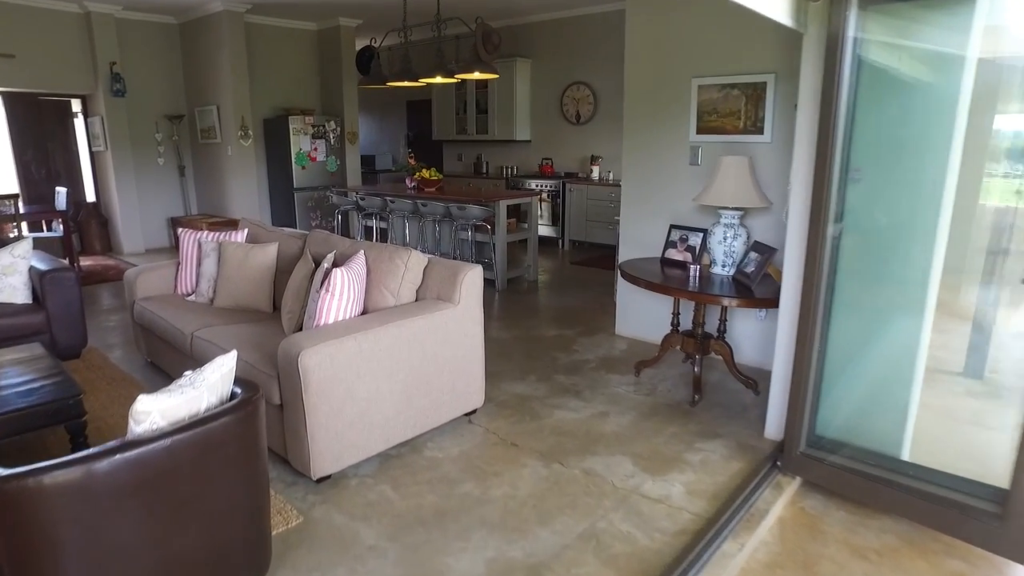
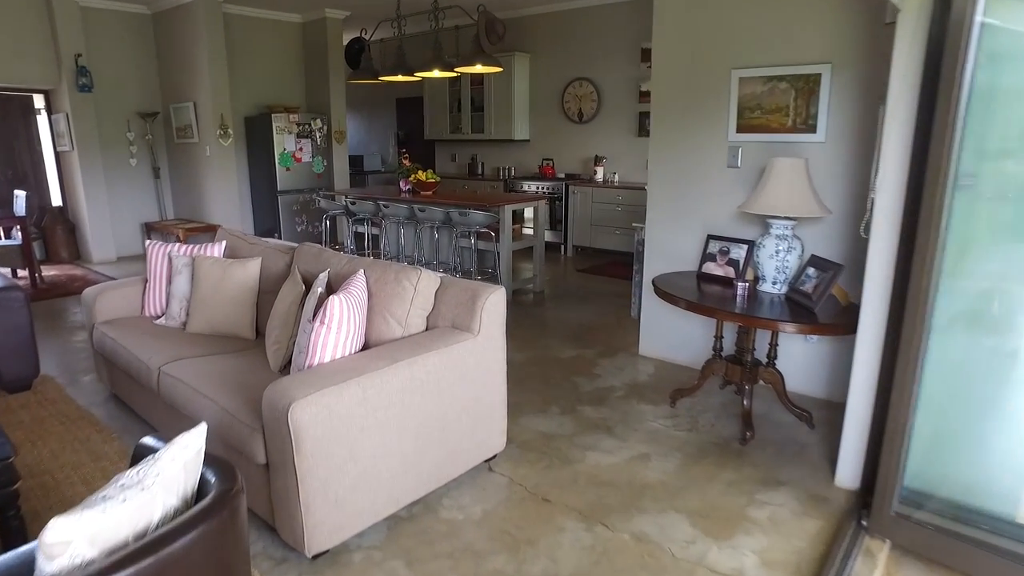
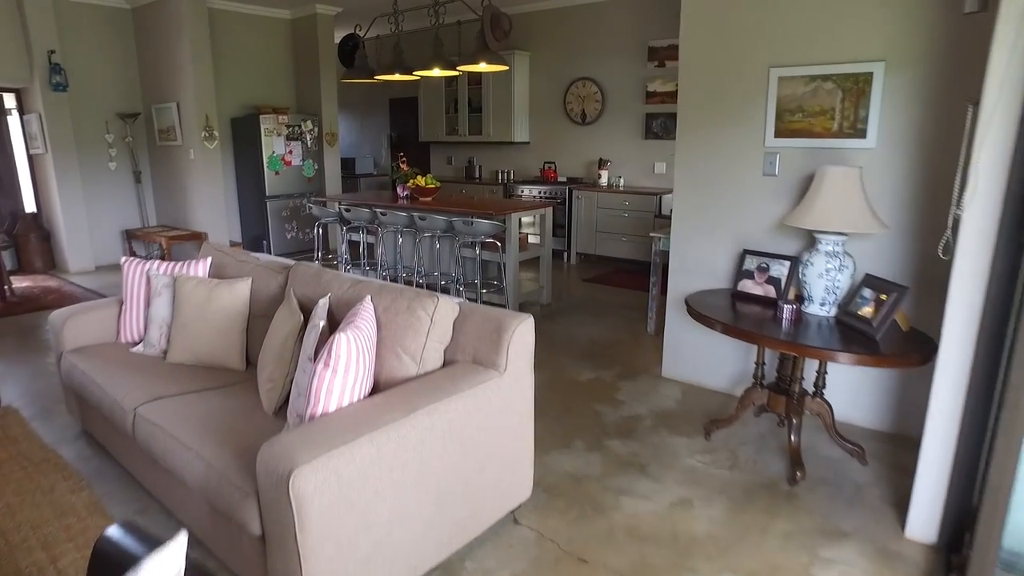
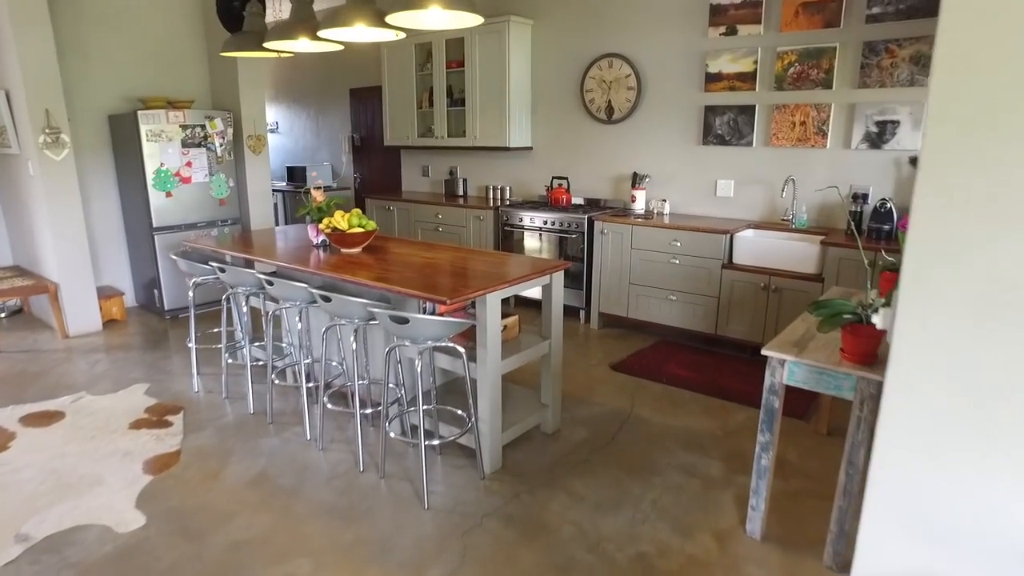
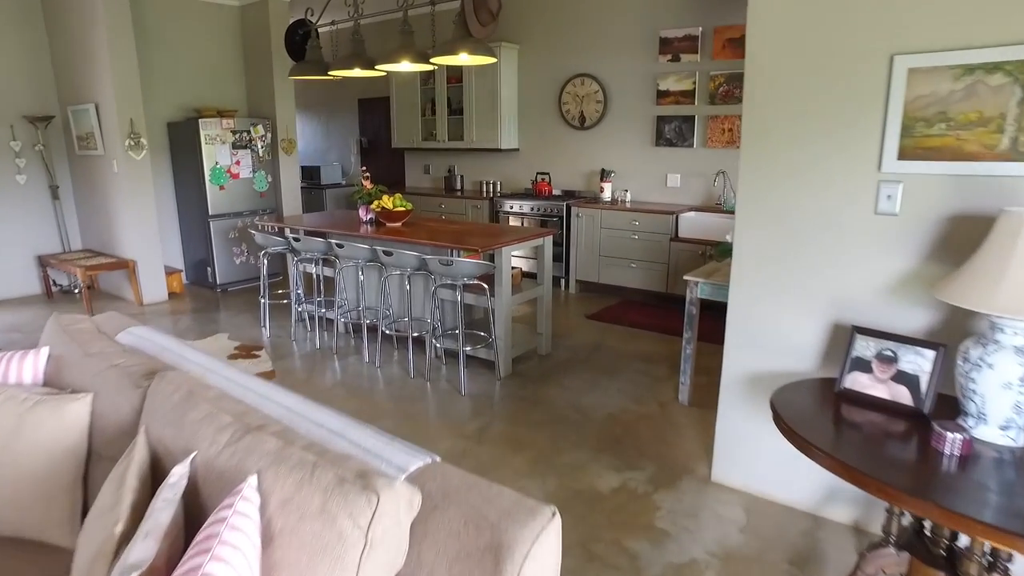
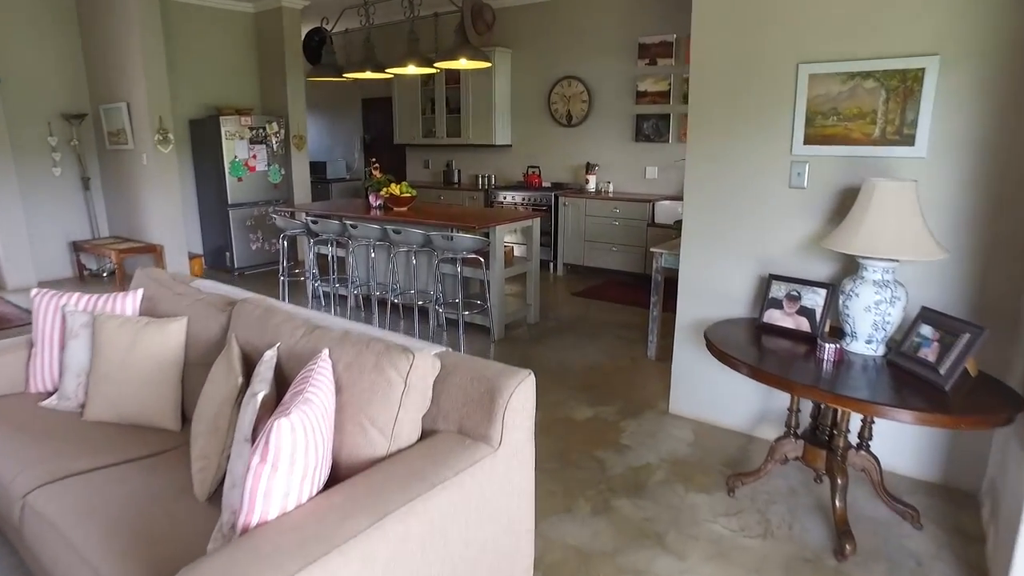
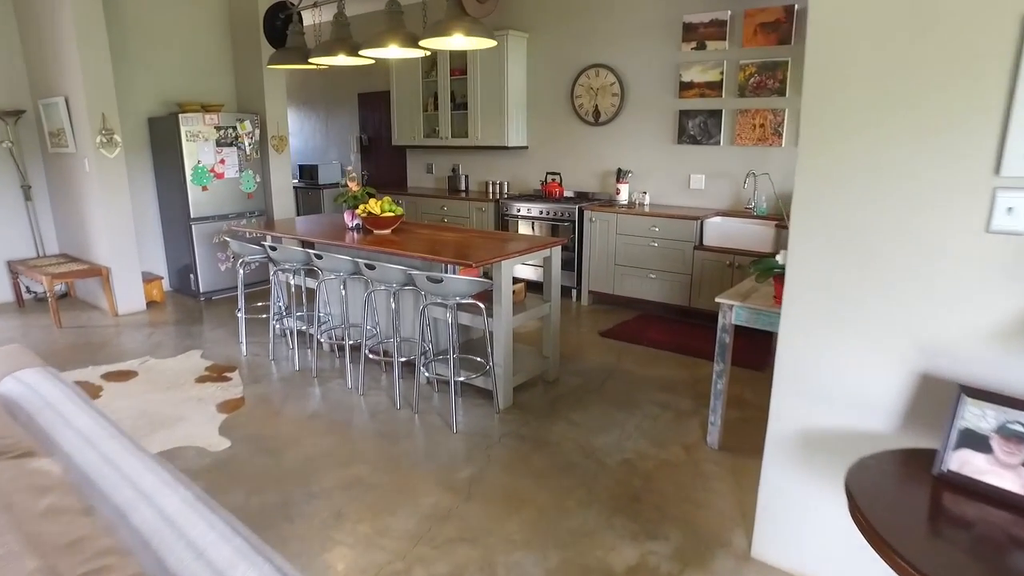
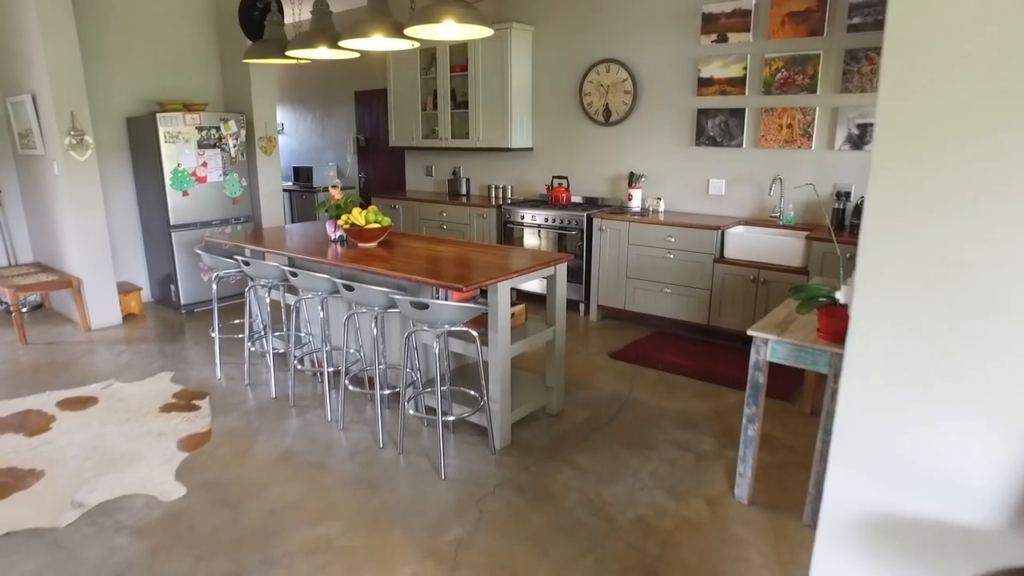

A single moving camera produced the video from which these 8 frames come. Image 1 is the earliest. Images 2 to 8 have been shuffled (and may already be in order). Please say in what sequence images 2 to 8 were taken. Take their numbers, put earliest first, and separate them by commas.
2, 3, 6, 5, 7, 8, 4
